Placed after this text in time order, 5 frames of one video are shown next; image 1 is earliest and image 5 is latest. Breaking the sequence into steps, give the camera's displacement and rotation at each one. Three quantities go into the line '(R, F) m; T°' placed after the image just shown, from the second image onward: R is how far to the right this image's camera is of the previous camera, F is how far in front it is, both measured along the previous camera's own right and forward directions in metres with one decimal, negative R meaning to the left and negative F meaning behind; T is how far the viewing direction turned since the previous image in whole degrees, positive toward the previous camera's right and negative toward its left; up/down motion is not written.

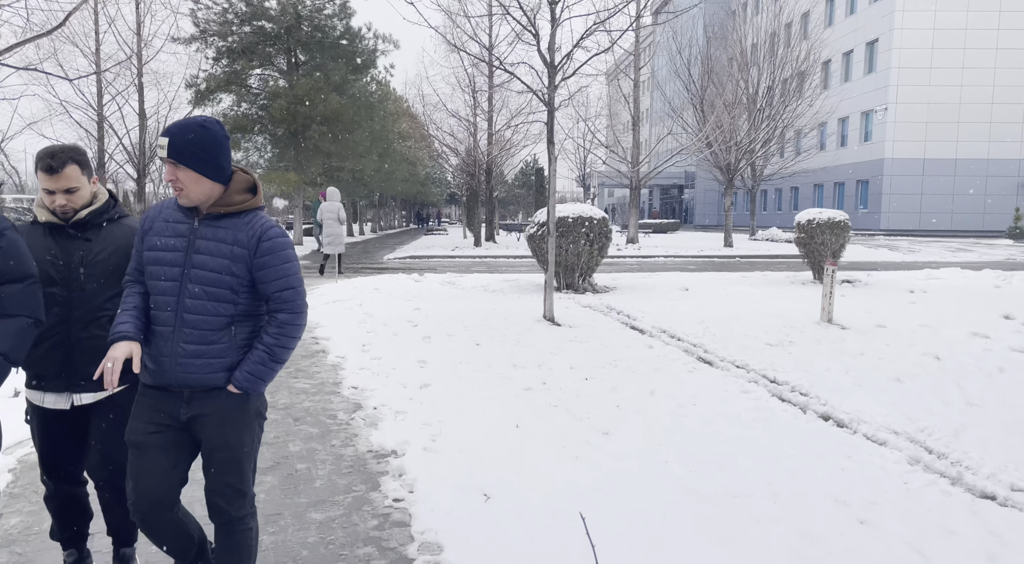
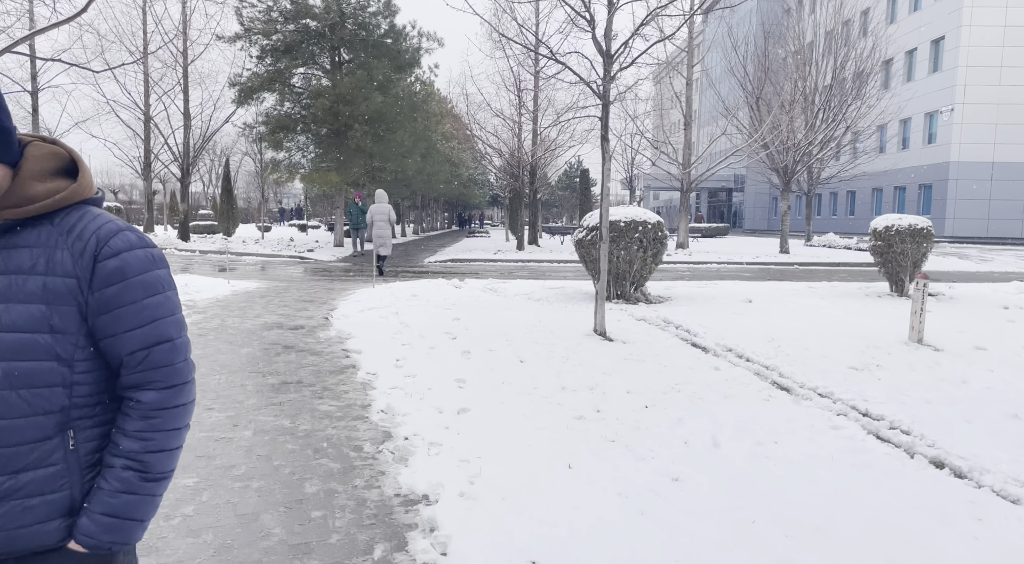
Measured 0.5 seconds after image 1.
(-0.1, +0.8) m; -3°
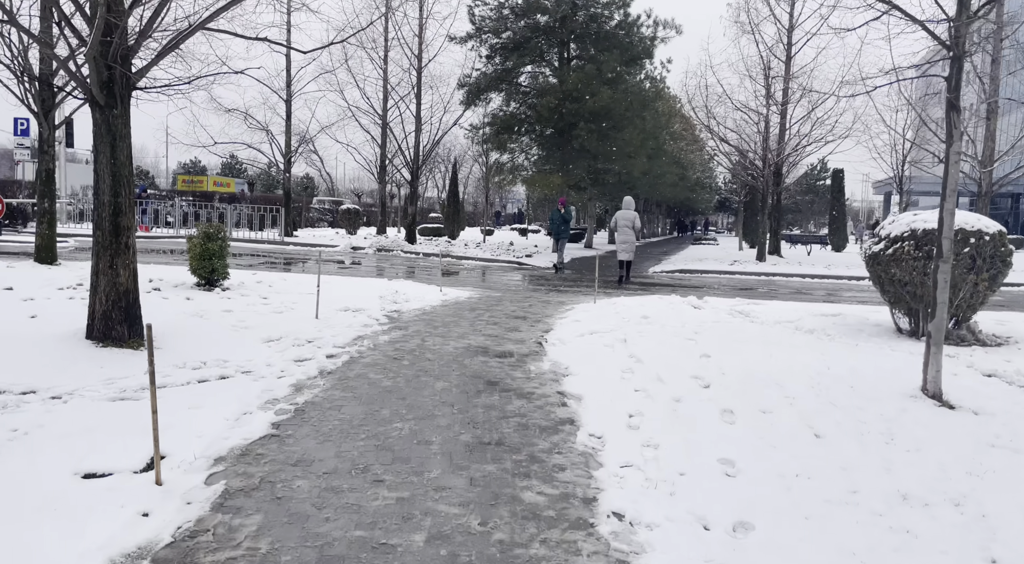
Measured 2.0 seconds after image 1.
(-0.5, +1.9) m; -18°
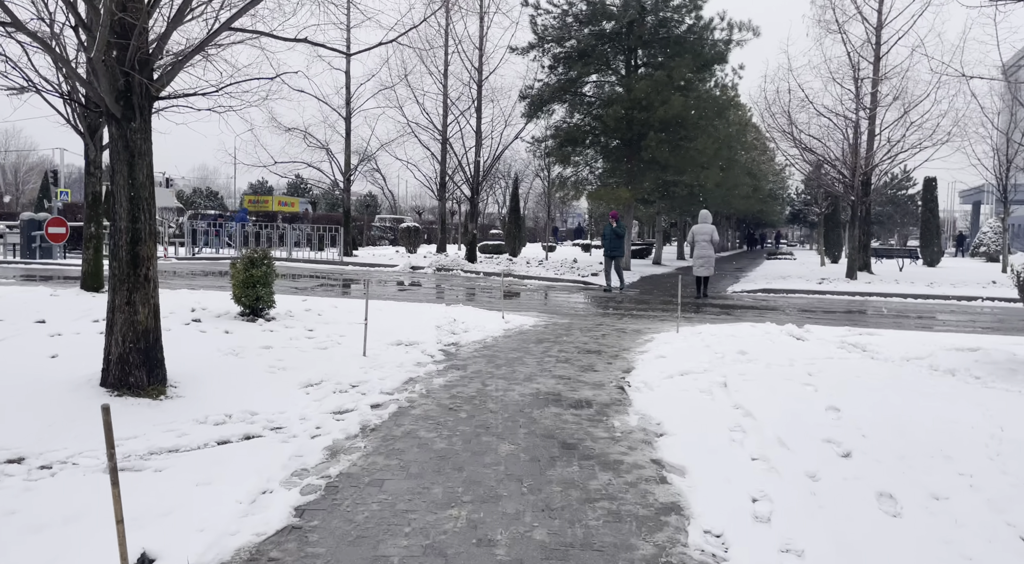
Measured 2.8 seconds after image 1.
(-0.1, +1.1) m; -5°
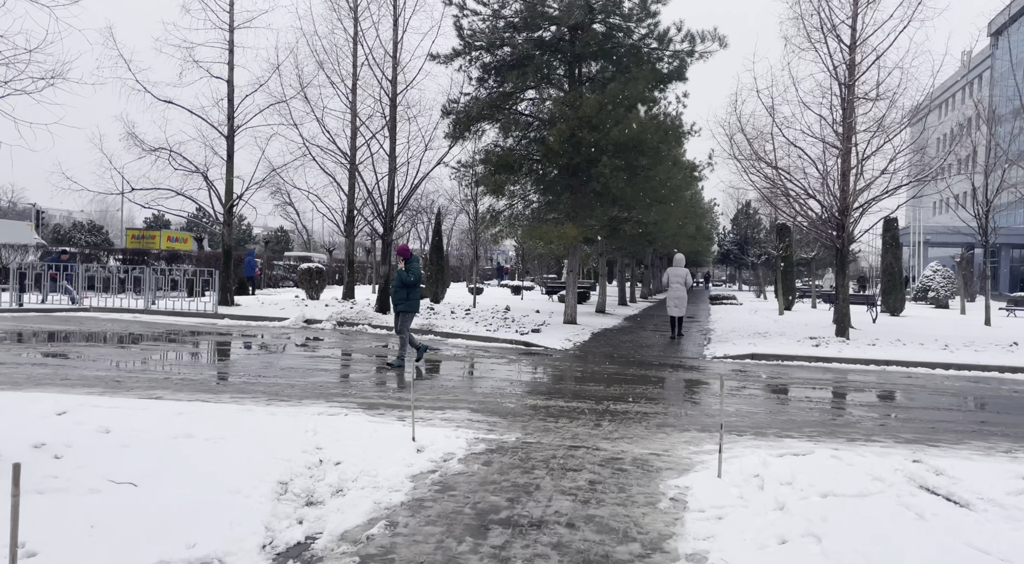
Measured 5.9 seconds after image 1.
(+0.1, +4.2) m; +6°
